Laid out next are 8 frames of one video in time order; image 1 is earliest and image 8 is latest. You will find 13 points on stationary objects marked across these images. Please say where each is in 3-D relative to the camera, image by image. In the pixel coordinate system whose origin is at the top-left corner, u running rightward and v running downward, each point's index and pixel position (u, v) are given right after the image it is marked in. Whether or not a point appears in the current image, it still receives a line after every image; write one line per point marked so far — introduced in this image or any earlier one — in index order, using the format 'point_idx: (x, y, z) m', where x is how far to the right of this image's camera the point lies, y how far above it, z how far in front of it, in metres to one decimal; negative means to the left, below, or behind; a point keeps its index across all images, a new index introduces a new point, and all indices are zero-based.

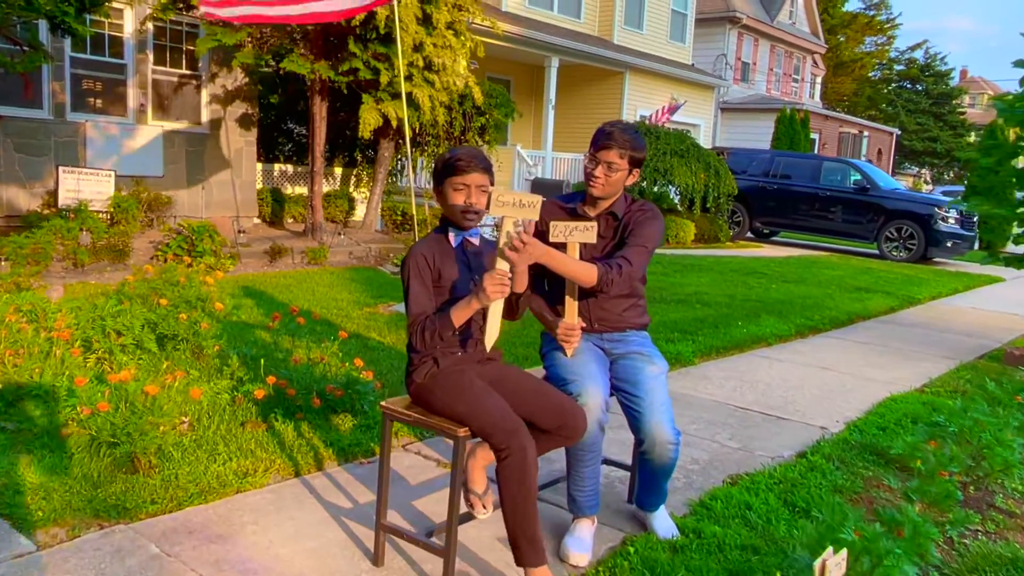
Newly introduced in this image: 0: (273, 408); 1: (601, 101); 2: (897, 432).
0: (-1.2, -0.6, +4.0) m
1: (+2.0, +4.2, +18.9) m
2: (+2.1, -0.8, +4.6) m
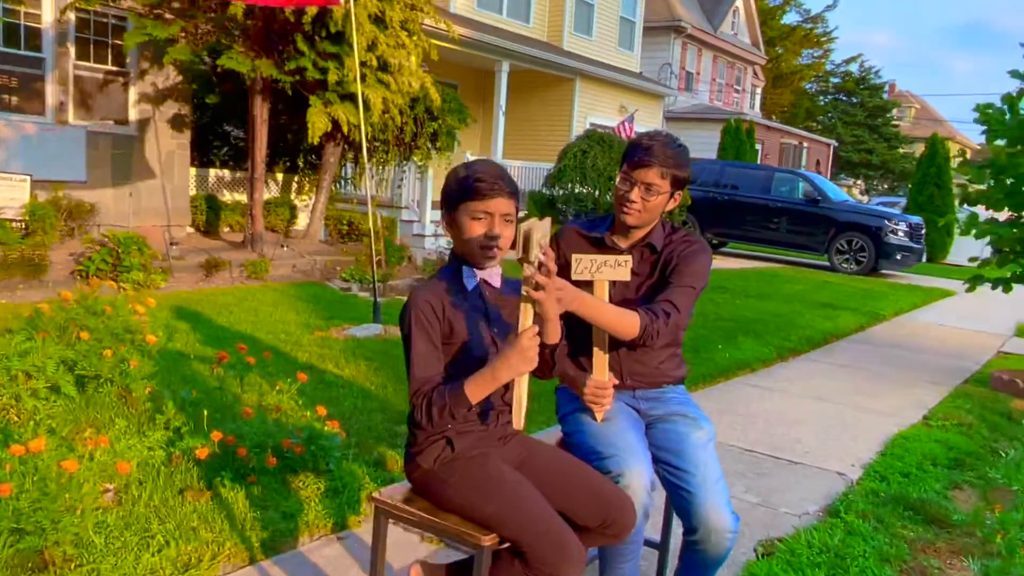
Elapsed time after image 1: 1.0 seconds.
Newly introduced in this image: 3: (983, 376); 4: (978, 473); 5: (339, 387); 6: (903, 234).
0: (-1.2, -0.7, +3.4) m
1: (+0.8, +4.0, +18.5) m
2: (+2.0, -1.0, +4.2) m
3: (+4.0, -0.8, +7.1) m
4: (+2.5, -1.0, +4.4) m
5: (-1.0, -0.6, +4.7) m
6: (+7.4, +1.0, +15.9) m
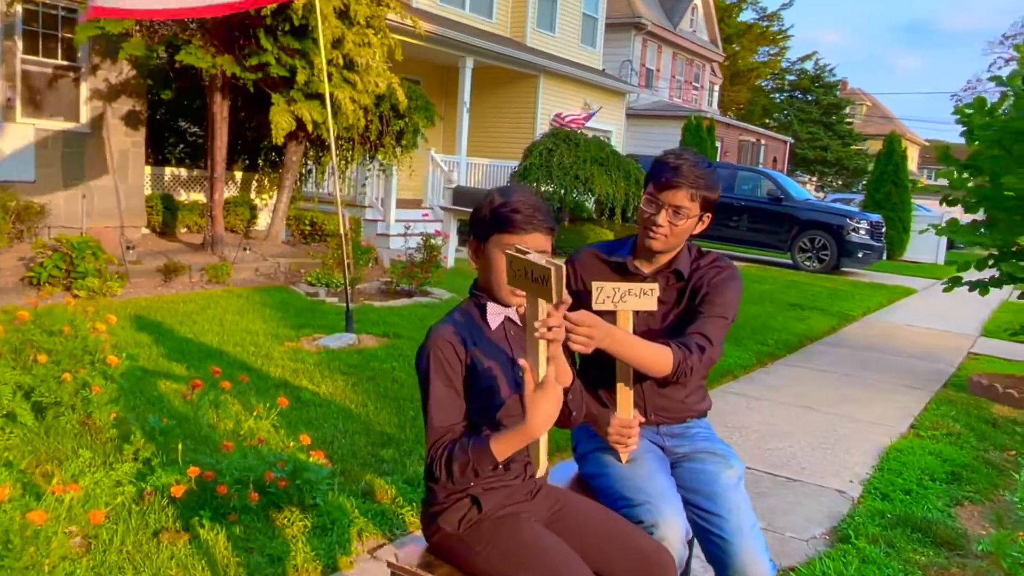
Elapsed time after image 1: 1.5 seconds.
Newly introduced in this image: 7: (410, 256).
0: (-1.2, -0.8, +3.1) m
1: (+0.1, +4.0, +18.2) m
2: (+2.0, -1.0, +4.1) m
3: (+3.8, -0.8, +7.1) m
4: (+2.4, -1.0, +4.4) m
5: (-1.0, -0.6, +4.4) m
6: (+6.7, +1.1, +16.0) m
7: (-1.2, +0.4, +9.7) m
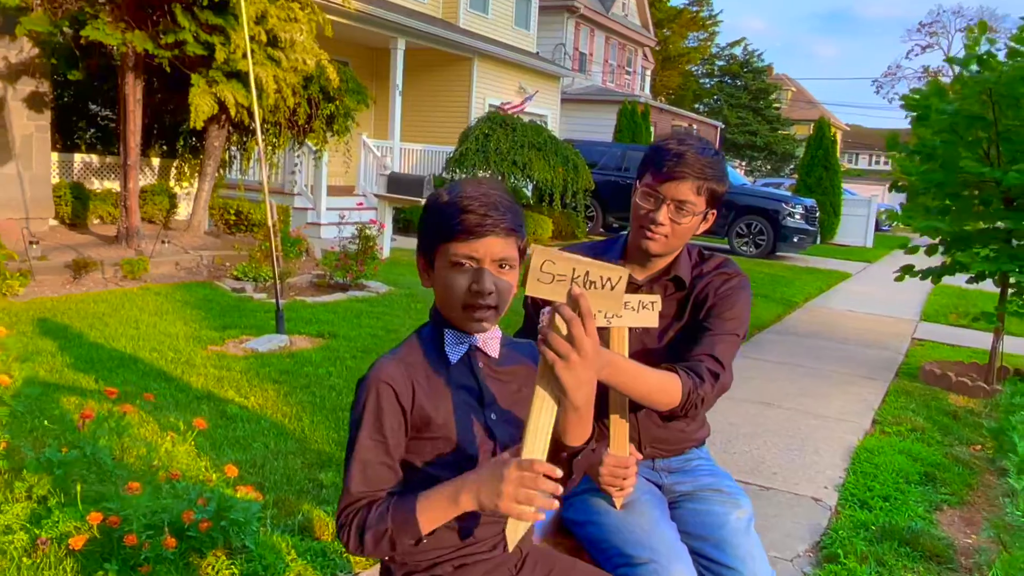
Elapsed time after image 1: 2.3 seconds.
0: (-1.3, -0.8, +2.6) m
1: (-1.3, +4.2, +17.7) m
2: (+1.8, -1.0, +3.8) m
3: (+3.4, -0.7, +7.0) m
4: (+2.2, -1.0, +4.2) m
5: (-1.3, -0.6, +4.0) m
6: (+5.5, +1.4, +16.1) m
7: (-1.8, +0.5, +9.2) m
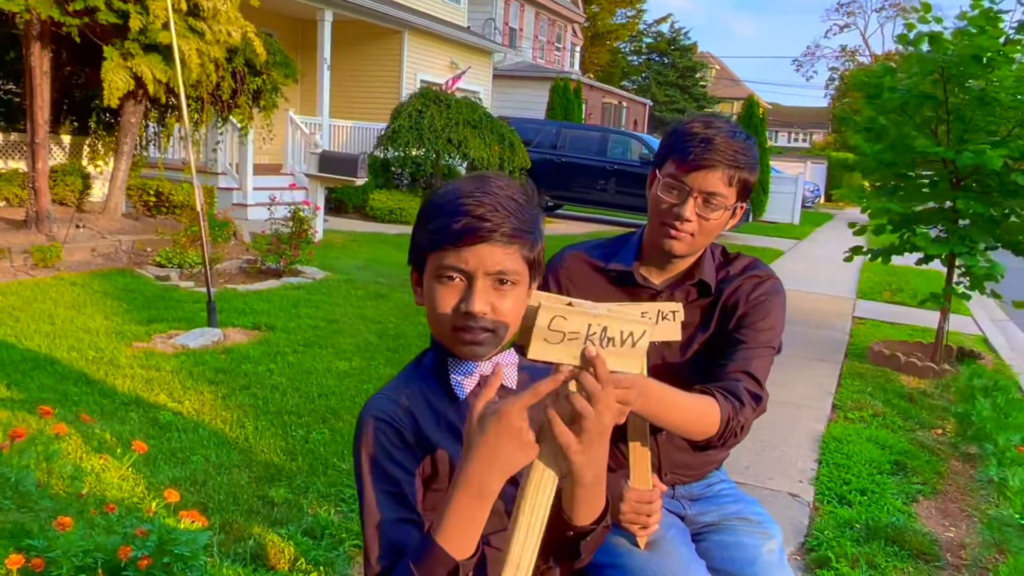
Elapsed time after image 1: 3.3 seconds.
0: (-1.3, -0.9, +2.3) m
1: (-2.7, +4.6, +17.2) m
2: (+1.7, -0.9, +3.7) m
3: (+2.9, -0.5, +7.0) m
4: (+2.0, -0.9, +4.1) m
5: (-1.4, -0.6, +3.6) m
6: (+4.3, +1.8, +16.2) m
7: (-2.5, +0.6, +8.7) m
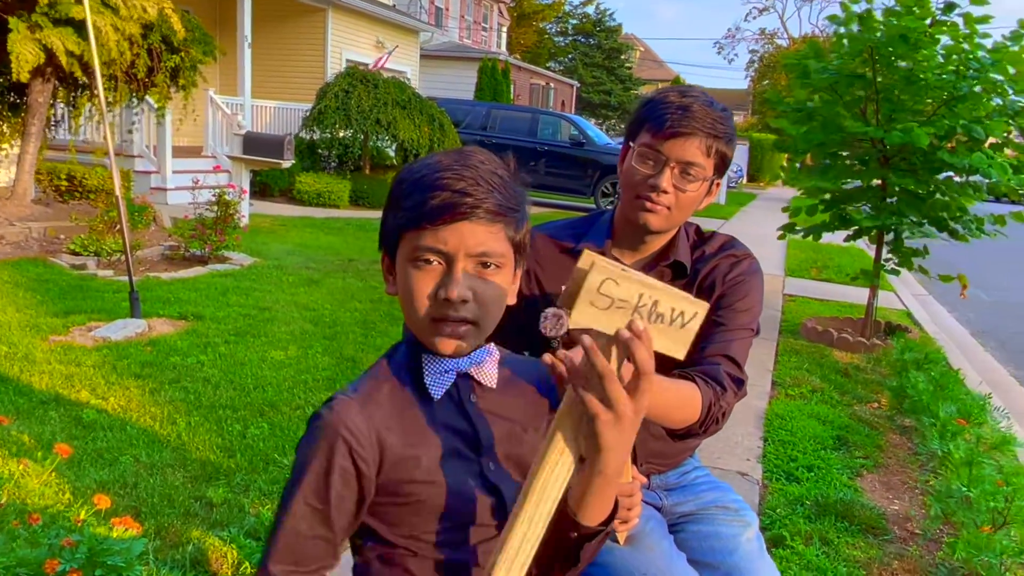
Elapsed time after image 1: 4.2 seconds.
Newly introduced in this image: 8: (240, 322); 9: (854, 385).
0: (-1.4, -0.8, +2.0) m
1: (-4.2, +4.9, +16.6) m
2: (+1.4, -0.8, +3.8) m
3: (+2.4, -0.3, +7.2) m
4: (+1.7, -0.8, +4.2) m
5: (-1.6, -0.6, +3.4) m
6: (+2.9, +2.2, +16.4) m
7: (-3.1, +0.7, +8.3) m
8: (-1.8, -0.2, +5.5) m
9: (+2.2, -0.6, +5.4) m
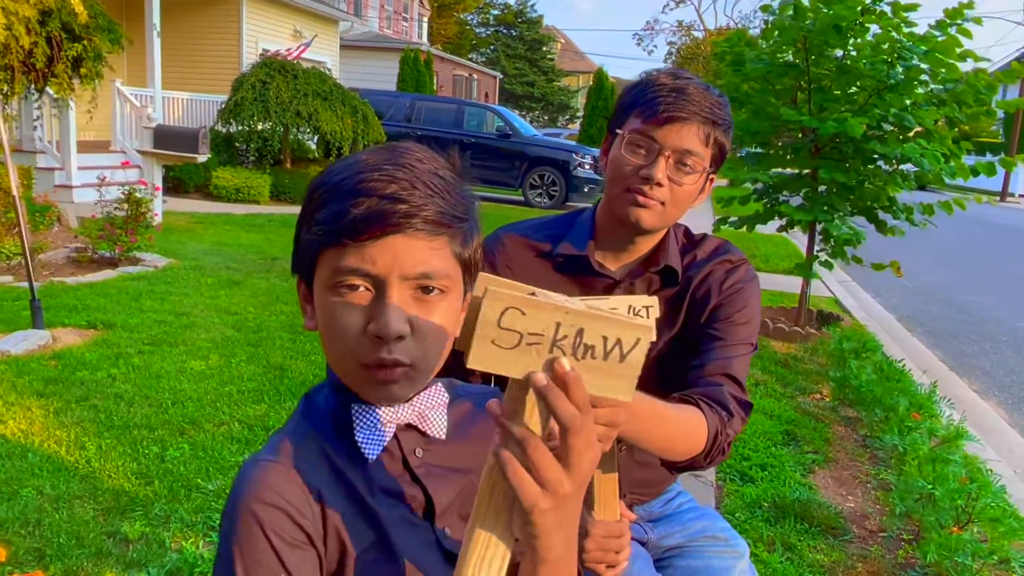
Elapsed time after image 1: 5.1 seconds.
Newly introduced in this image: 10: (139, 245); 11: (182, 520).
0: (-1.5, -0.9, +1.7) m
1: (-5.6, +4.9, +16.0) m
2: (+1.2, -0.8, +3.7) m
3: (+1.8, -0.2, +7.2) m
4: (+1.5, -0.8, +4.1) m
5: (-1.8, -0.6, +3.0) m
6: (+1.5, +2.4, +16.3) m
7: (-3.8, +0.7, +7.8) m
8: (-2.2, -0.2, +5.1) m
9: (+1.8, -0.6, +5.4) m
10: (-3.3, +0.4, +7.5) m
11: (-1.1, -0.8, +2.8) m
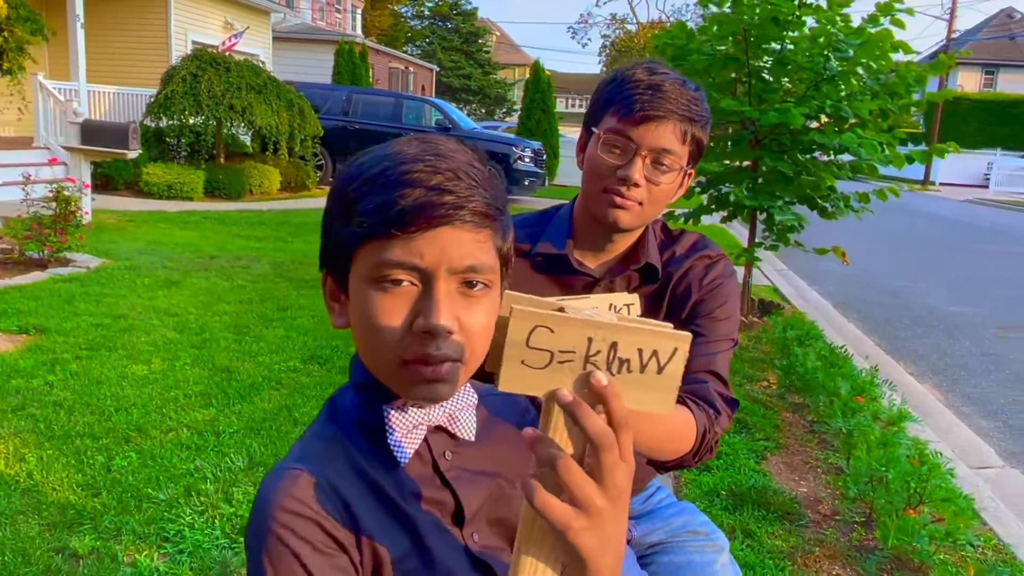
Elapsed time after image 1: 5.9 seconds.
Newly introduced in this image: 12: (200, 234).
0: (-1.5, -0.9, +1.6) m
1: (-6.8, +4.9, +15.4) m
2: (+1.0, -0.8, +3.7) m
3: (+1.4, -0.2, +7.2) m
4: (+1.3, -0.7, +4.2) m
5: (-2.0, -0.7, +2.8) m
6: (+0.4, +2.5, +16.3) m
7: (-4.3, +0.7, +7.5) m
8: (-2.4, -0.3, +4.9) m
9: (+1.5, -0.5, +5.5) m
10: (-3.8, +0.4, +7.2) m
11: (-1.2, -0.8, +2.7) m
12: (-3.3, +0.6, +8.9) m
